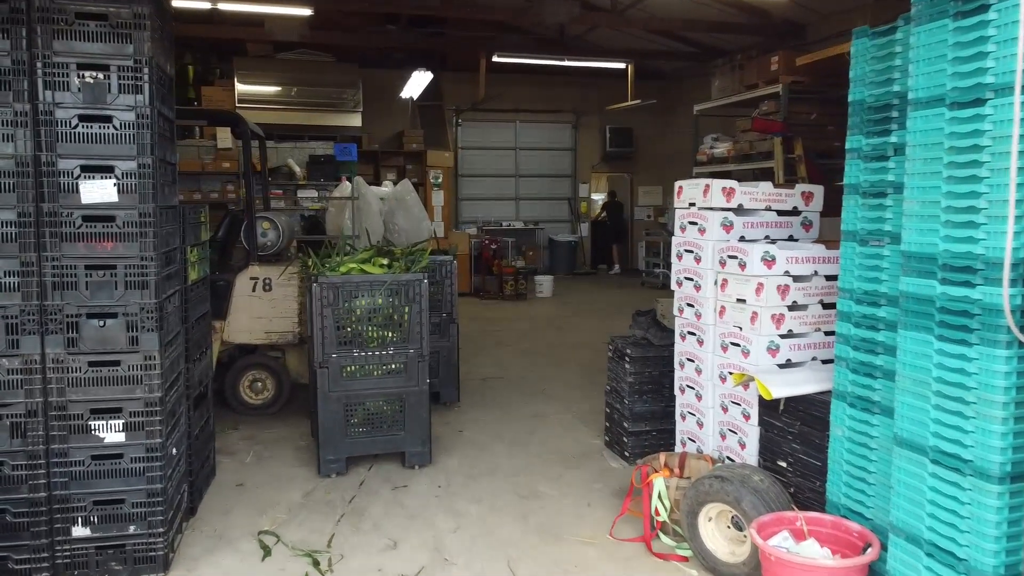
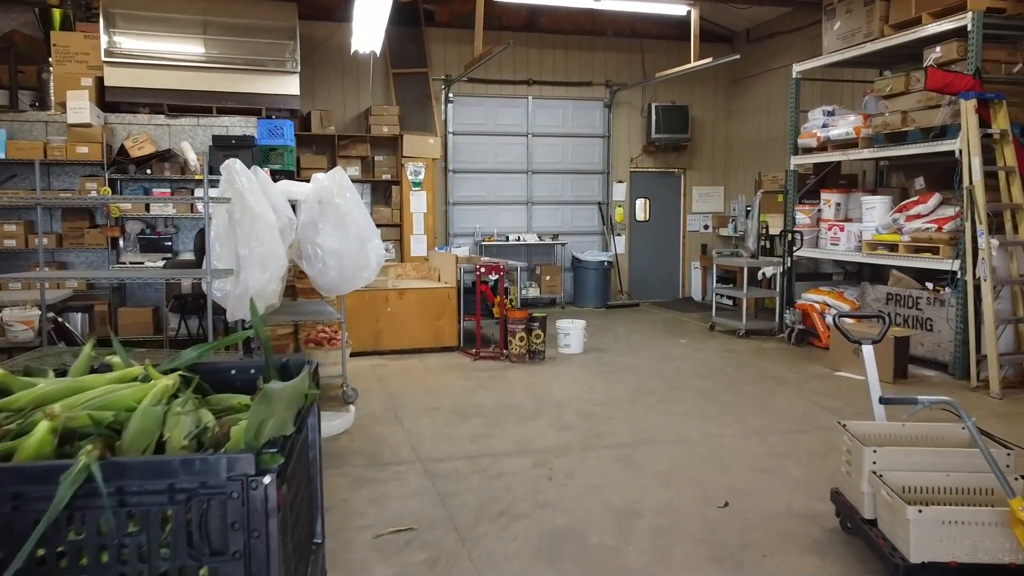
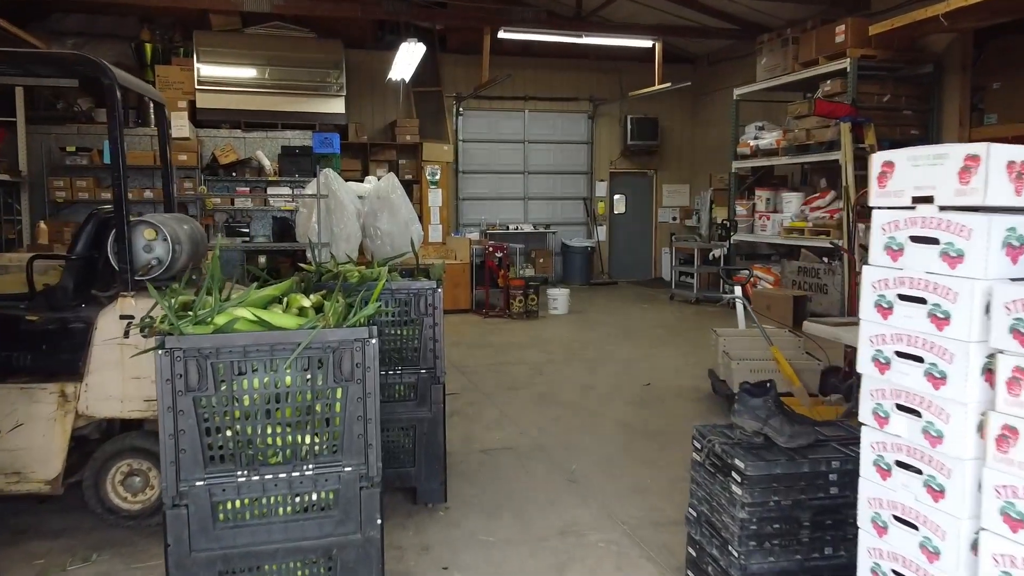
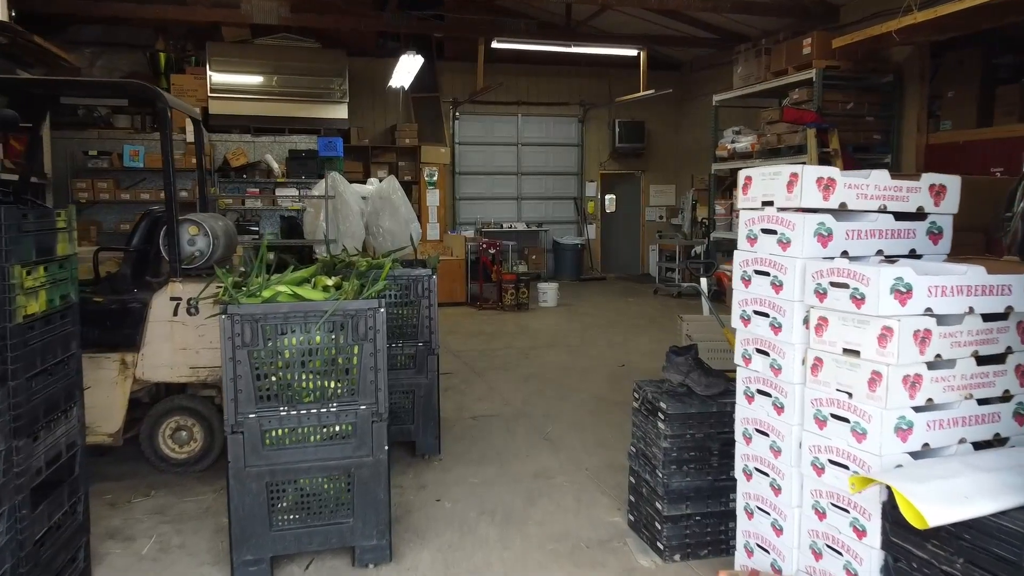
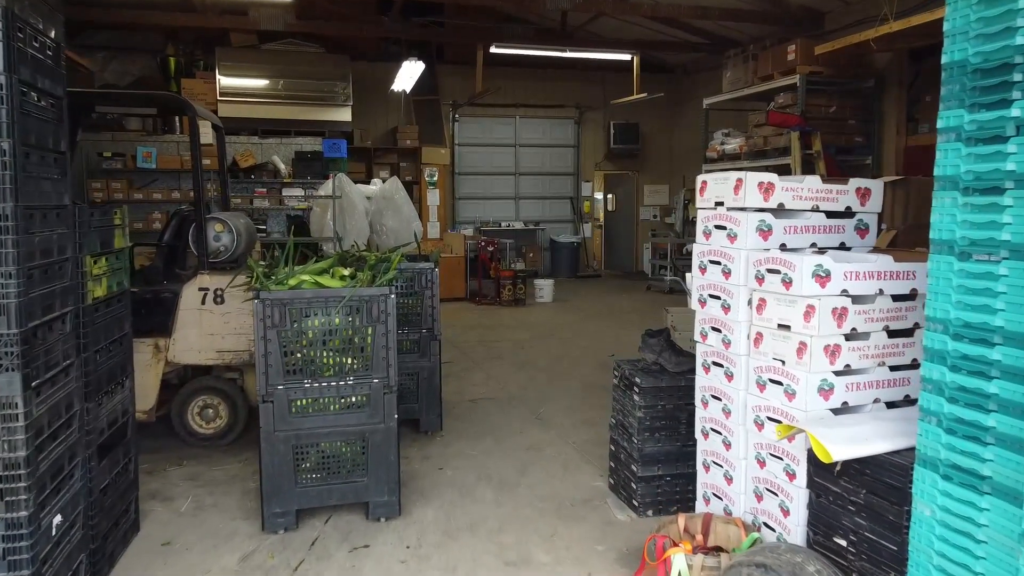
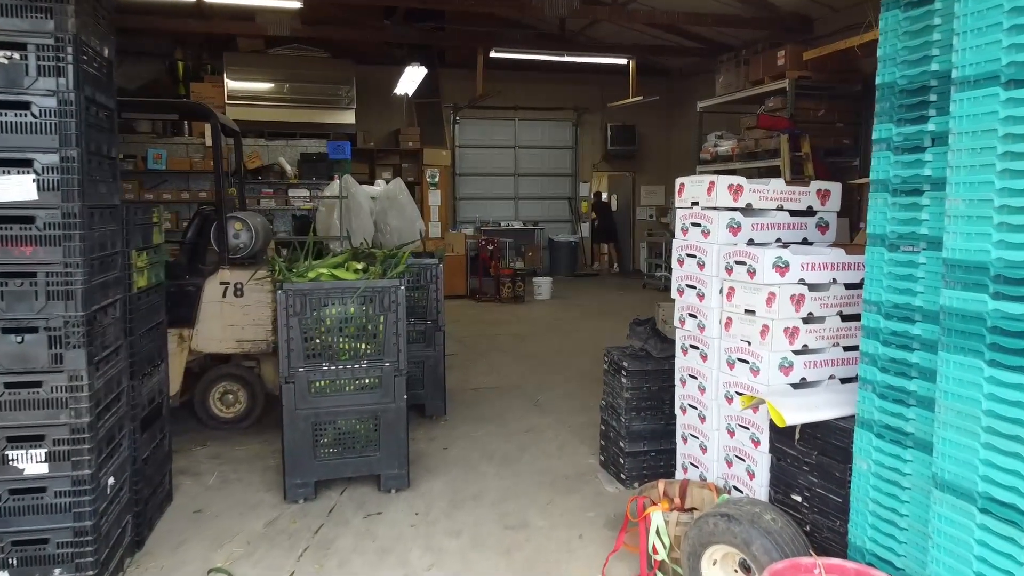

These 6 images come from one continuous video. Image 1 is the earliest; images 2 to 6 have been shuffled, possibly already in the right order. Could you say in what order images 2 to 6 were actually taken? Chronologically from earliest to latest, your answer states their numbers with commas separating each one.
6, 5, 4, 3, 2
